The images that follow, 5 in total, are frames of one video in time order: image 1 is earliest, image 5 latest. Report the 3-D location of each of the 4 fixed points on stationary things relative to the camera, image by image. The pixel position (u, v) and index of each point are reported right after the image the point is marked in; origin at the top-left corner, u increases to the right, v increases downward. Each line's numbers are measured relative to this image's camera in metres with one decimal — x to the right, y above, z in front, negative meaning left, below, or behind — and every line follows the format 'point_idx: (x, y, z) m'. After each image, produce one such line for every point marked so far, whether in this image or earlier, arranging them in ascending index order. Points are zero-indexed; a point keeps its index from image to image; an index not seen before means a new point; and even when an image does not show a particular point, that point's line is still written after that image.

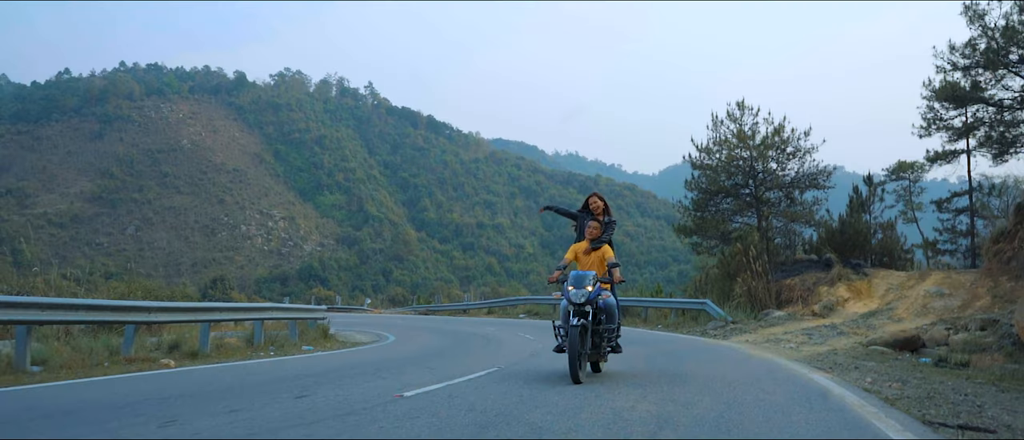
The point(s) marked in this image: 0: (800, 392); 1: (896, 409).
0: (+3.4, -2.0, +9.2) m
1: (+4.0, -1.9, +8.3) m
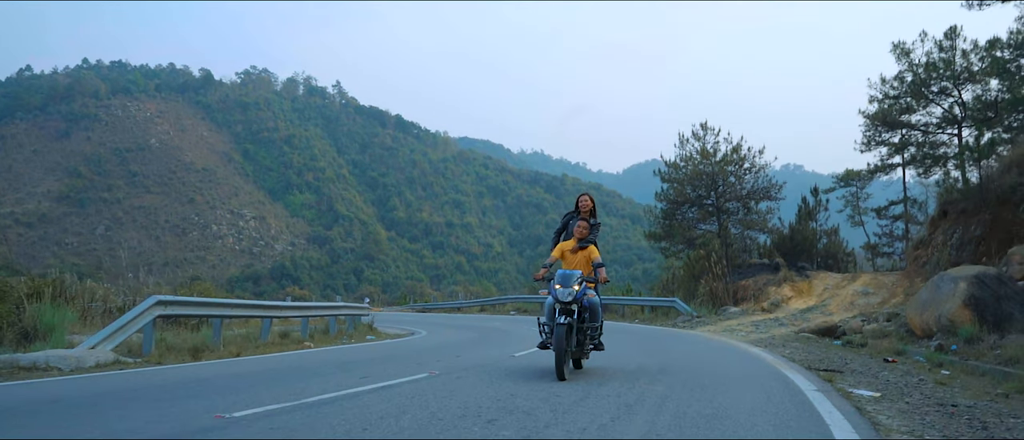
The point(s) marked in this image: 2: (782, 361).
0: (+3.4, -2.2, +11.0) m
1: (+4.1, -2.1, +10.1) m
2: (+4.3, -2.3, +12.6) m
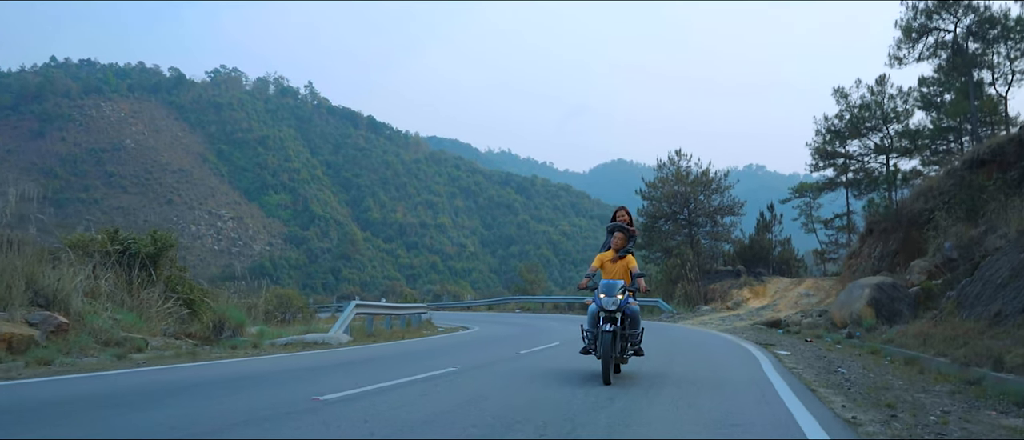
0: (+3.6, -2.5, +13.6) m
1: (+4.3, -2.4, +12.8) m
2: (+4.5, -2.5, +15.3) m
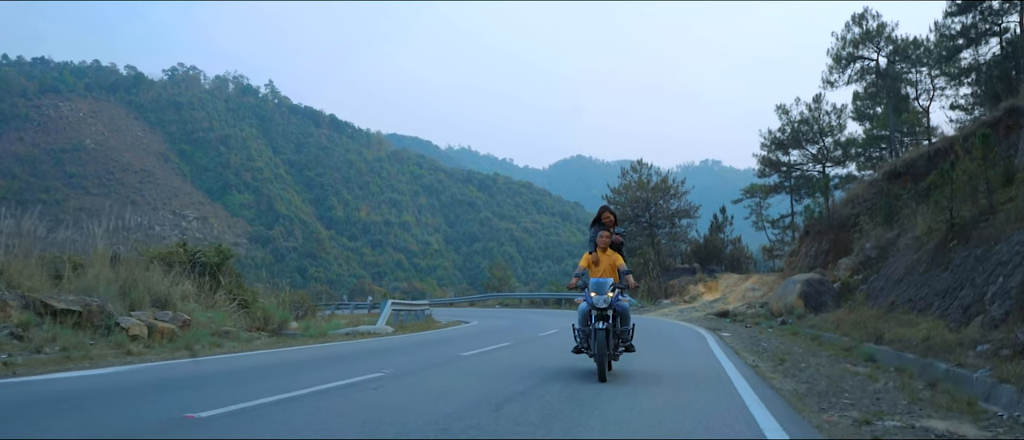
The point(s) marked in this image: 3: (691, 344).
0: (+3.3, -2.5, +15.5) m
1: (+4.1, -2.5, +14.7) m
2: (+4.1, -2.6, +17.3) m
3: (+3.7, -2.5, +16.4) m
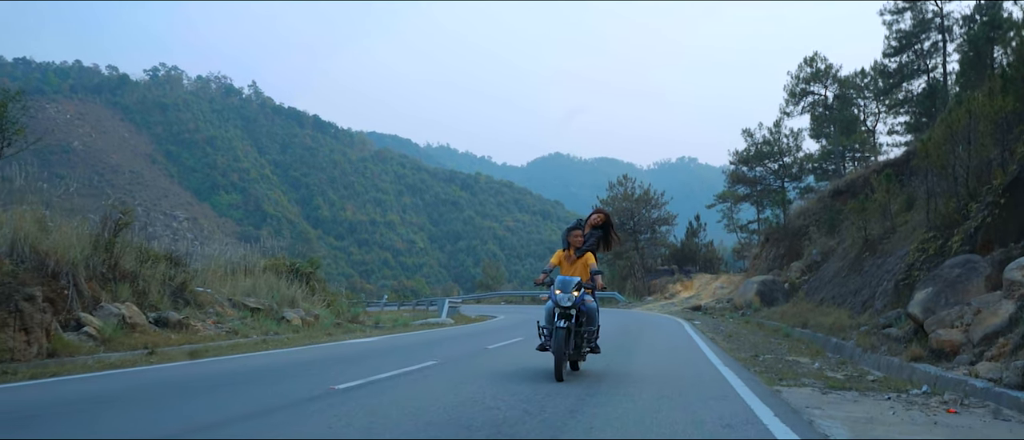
0: (+3.5, -2.8, +18.4) m
1: (+4.3, -2.7, +17.6) m
2: (+4.2, -2.8, +20.1) m
3: (+3.9, -2.8, +19.2) m
